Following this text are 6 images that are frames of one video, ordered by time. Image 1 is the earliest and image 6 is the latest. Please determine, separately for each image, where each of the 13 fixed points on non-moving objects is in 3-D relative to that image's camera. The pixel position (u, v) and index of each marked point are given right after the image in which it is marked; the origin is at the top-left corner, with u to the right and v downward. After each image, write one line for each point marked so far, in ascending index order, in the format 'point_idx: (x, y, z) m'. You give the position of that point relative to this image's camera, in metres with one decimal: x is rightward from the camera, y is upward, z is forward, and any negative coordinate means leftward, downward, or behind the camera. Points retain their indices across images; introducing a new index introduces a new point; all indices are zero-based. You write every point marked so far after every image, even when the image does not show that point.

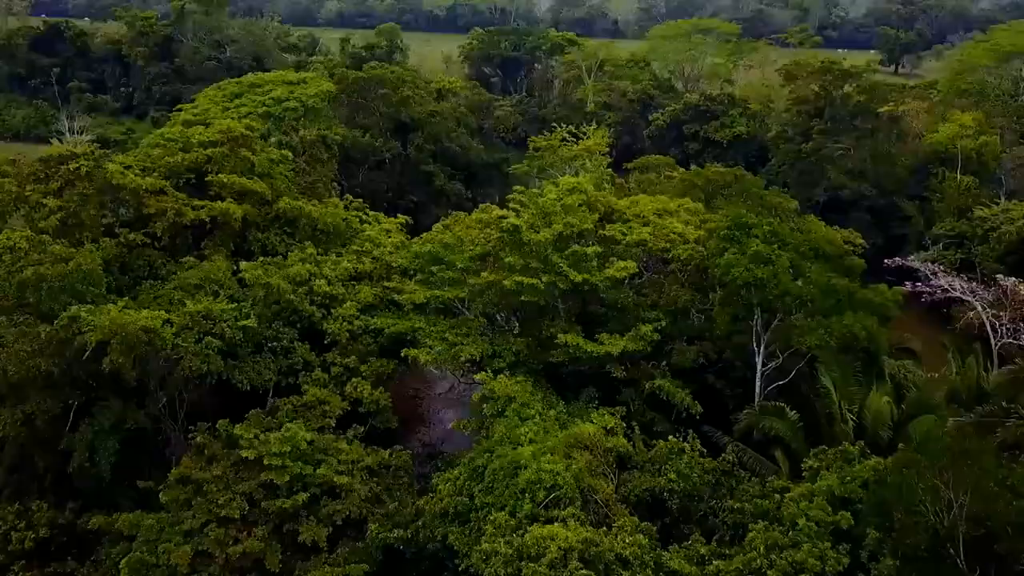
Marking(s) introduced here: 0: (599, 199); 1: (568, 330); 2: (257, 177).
0: (+1.8, +1.9, +19.3) m
1: (+0.9, -0.7, +14.8) m
2: (-4.9, +2.1, +17.9) m
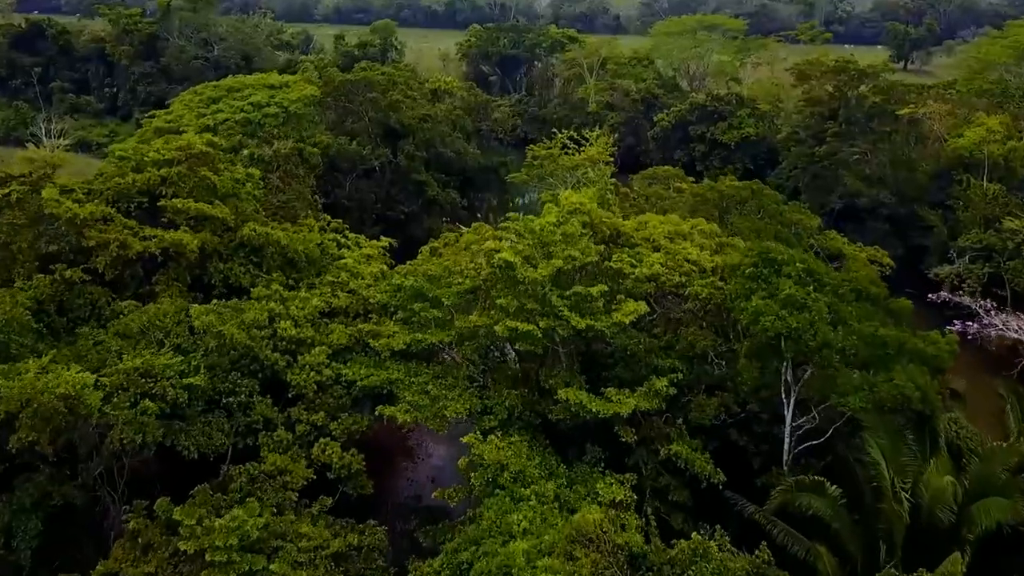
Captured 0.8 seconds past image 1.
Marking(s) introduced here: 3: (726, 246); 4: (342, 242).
0: (+1.7, +1.3, +17.3) m
1: (+0.8, -1.3, +12.8) m
2: (-5.0, +1.5, +15.9) m
3: (+4.2, +0.8, +18.1) m
4: (-3.3, +0.9, +18.2) m
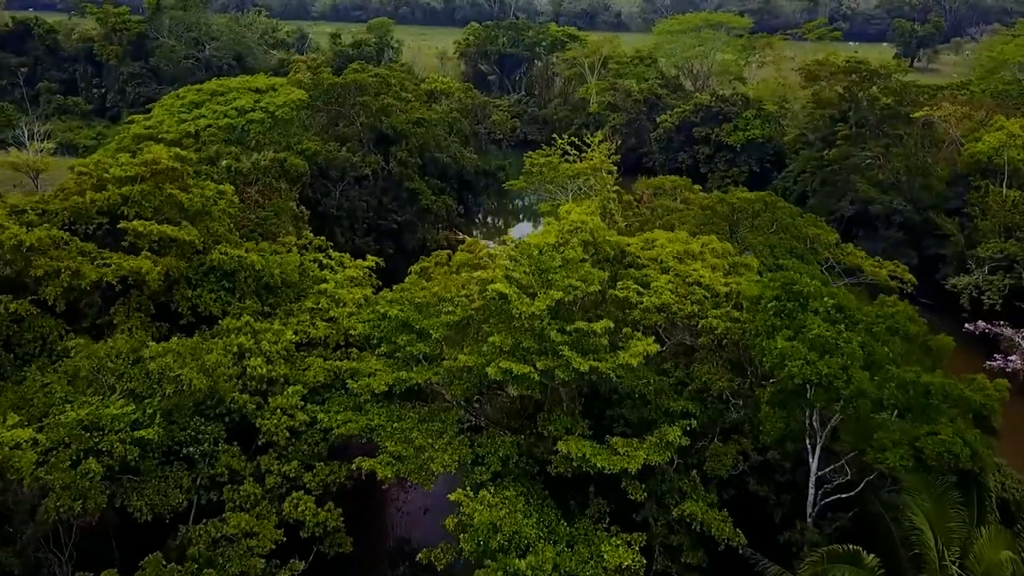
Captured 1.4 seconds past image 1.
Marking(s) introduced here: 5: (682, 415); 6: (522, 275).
0: (+1.6, +0.8, +15.9) m
1: (+0.7, -1.7, +11.5) m
2: (-5.1, +1.0, +14.6) m
3: (+4.1, +0.3, +16.7) m
4: (-3.4, +0.4, +16.8) m
5: (+2.2, -1.6, +11.8) m
6: (+0.1, +0.2, +12.9) m
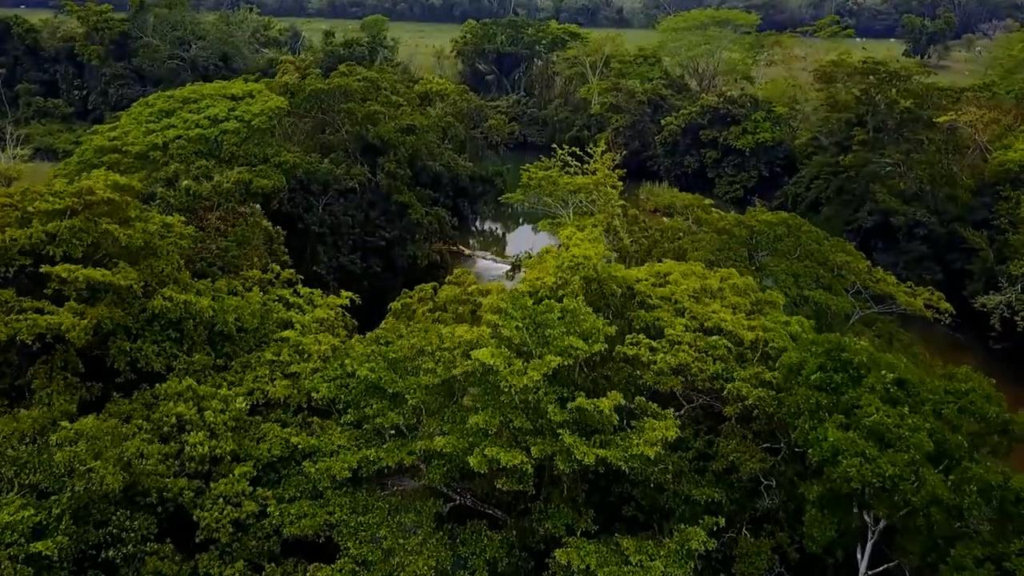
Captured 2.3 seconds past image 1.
0: (+1.5, +0.2, +13.9) m
1: (+0.6, -2.4, +9.5) m
2: (-5.2, +0.4, +12.6) m
3: (+4.0, -0.3, +14.7) m
4: (-3.5, -0.2, +14.8) m
5: (+2.0, -2.3, +9.8) m
6: (0.0, -0.5, +10.9) m
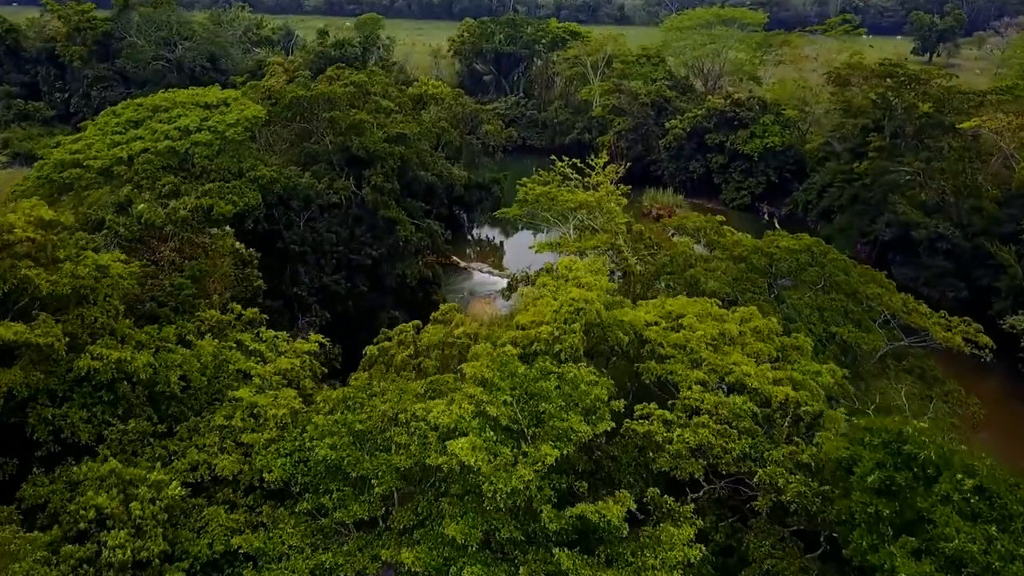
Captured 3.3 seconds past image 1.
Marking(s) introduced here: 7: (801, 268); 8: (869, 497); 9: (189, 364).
0: (+1.4, -0.5, +12.1) m
1: (+0.5, -3.1, +7.7) m
2: (-5.3, -0.3, +10.7) m
3: (+3.9, -0.9, +12.9) m
4: (-3.6, -0.9, +13.0) m
5: (+1.9, -2.9, +8.0) m
6: (-0.1, -1.1, +9.1) m
7: (+5.2, +0.3, +16.7) m
8: (+2.9, -1.7, +7.5) m
9: (-4.1, -1.0, +11.7) m
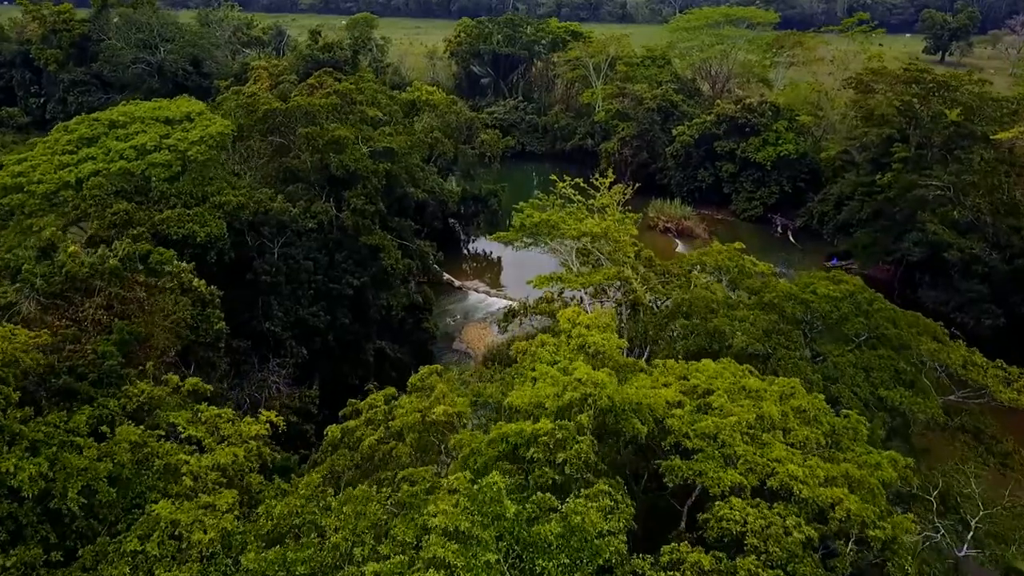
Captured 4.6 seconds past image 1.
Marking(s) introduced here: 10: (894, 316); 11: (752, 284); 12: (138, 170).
0: (+1.3, -1.3, +9.8) m
1: (+0.4, -3.9, +5.4) m
2: (-5.4, -1.1, +8.4) m
3: (+3.8, -1.8, +10.6) m
4: (-3.7, -1.7, +10.7) m
5: (+1.8, -3.8, +5.7) m
6: (-0.2, -2.0, +6.8) m
7: (+5.1, -0.5, +14.3) m
8: (+2.8, -2.5, +5.1) m
9: (-4.2, -1.8, +9.4) m
10: (+6.1, -0.4, +14.8) m
11: (+4.0, 0.0, +15.8) m
12: (-7.9, +2.5, +19.7) m
